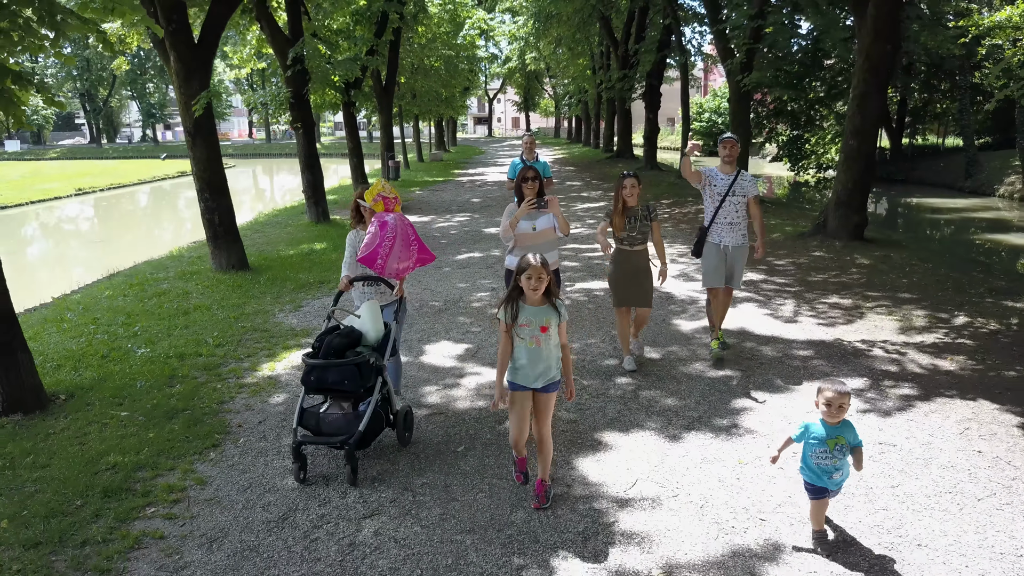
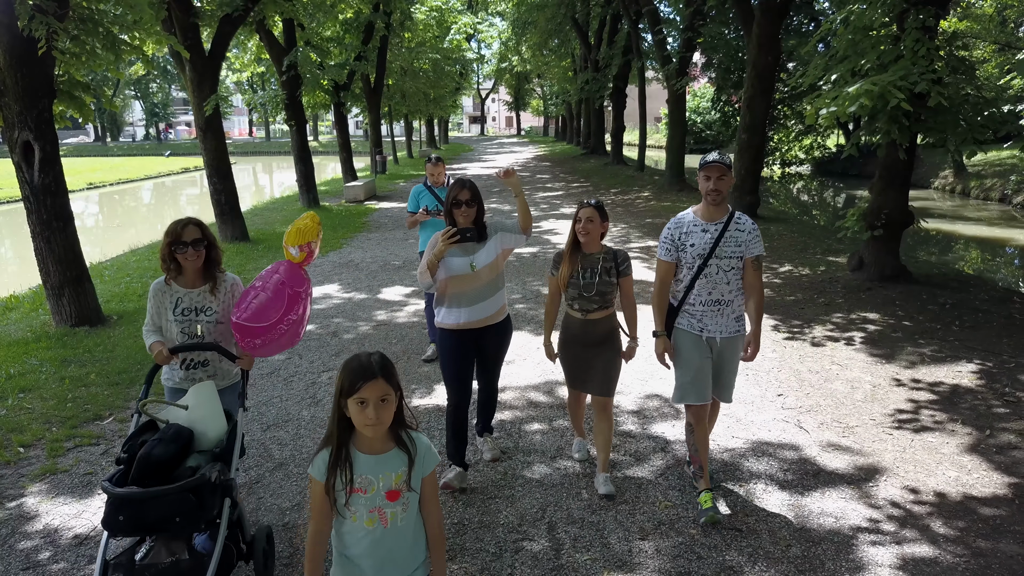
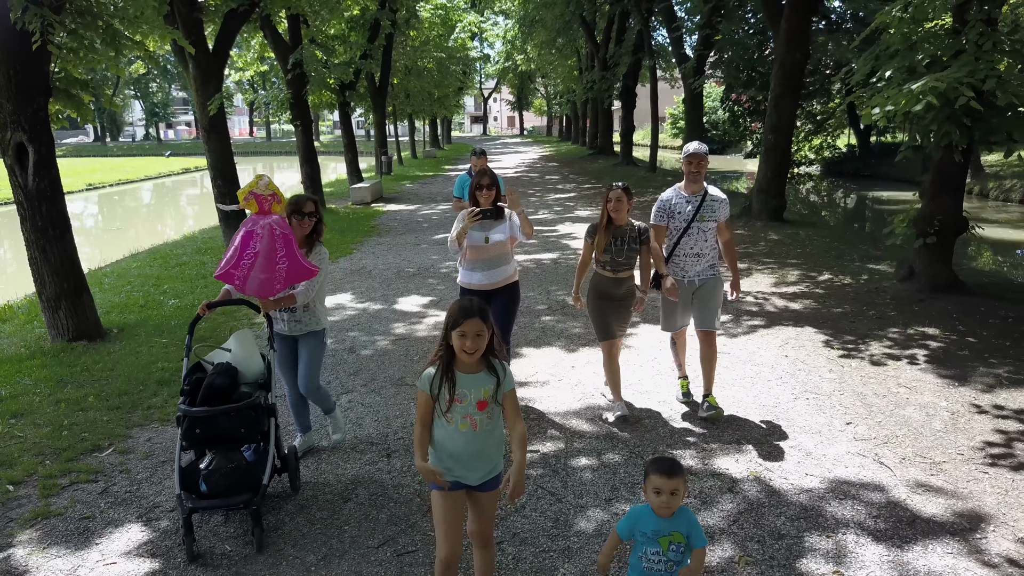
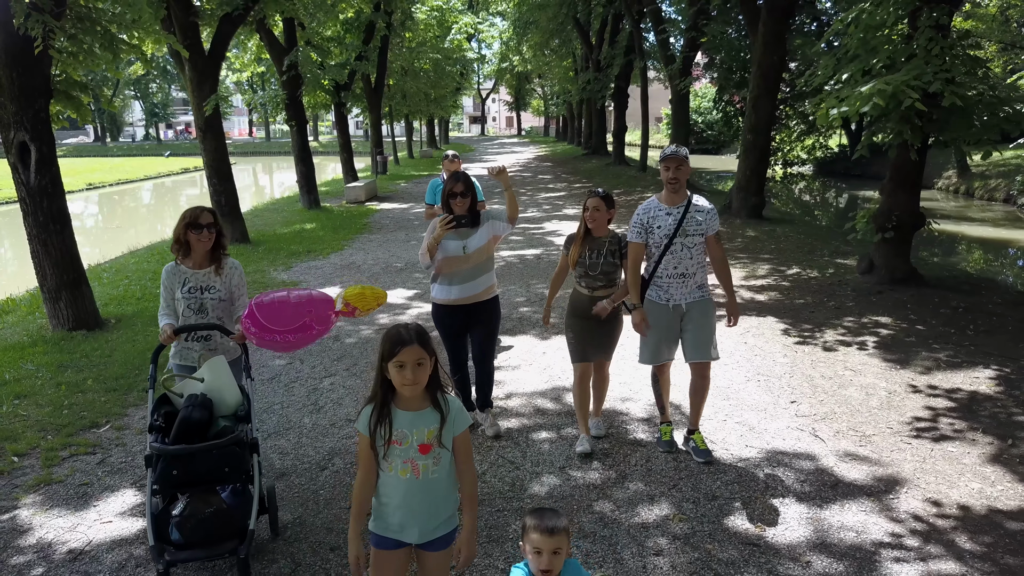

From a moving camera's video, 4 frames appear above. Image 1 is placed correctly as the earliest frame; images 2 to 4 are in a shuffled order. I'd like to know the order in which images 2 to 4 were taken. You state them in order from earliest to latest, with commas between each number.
3, 4, 2
